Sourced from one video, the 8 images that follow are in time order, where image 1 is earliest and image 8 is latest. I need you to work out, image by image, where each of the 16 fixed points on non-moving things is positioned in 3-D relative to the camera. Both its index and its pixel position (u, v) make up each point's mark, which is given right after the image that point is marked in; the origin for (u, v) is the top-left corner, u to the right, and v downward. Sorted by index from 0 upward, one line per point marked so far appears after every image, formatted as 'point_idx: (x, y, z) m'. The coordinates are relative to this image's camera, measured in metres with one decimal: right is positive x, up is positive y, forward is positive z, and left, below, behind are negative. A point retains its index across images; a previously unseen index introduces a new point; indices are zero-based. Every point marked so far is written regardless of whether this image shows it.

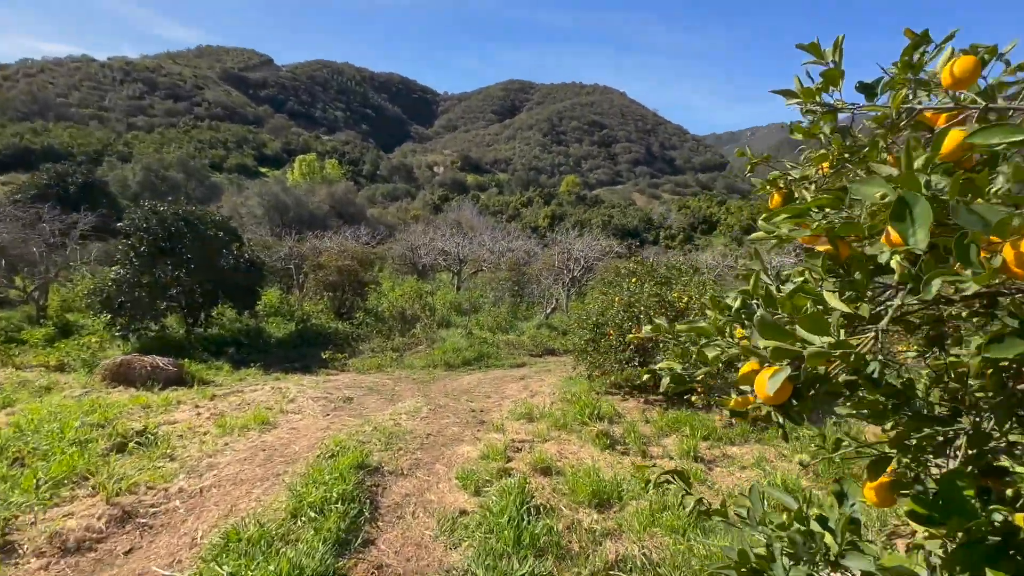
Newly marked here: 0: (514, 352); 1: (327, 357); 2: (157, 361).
0: (0.0, -1.2, +9.0) m
1: (-3.2, -1.2, +8.1) m
2: (-4.1, -0.8, +5.4) m
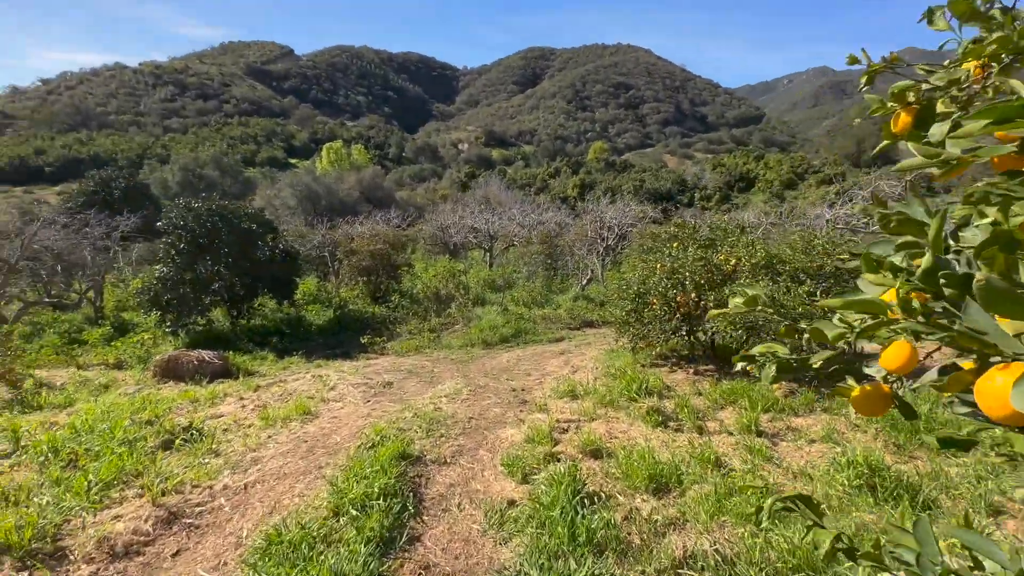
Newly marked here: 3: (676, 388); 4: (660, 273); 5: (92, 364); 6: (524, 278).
0: (+0.7, -0.7, +8.8) m
1: (-2.5, -1.0, +8.1) m
2: (-3.7, -0.8, +5.5) m
3: (+1.4, -0.9, +4.0) m
4: (+1.5, +0.1, +4.7) m
5: (-6.7, -1.2, +7.5) m
6: (+0.3, +0.3, +12.3) m
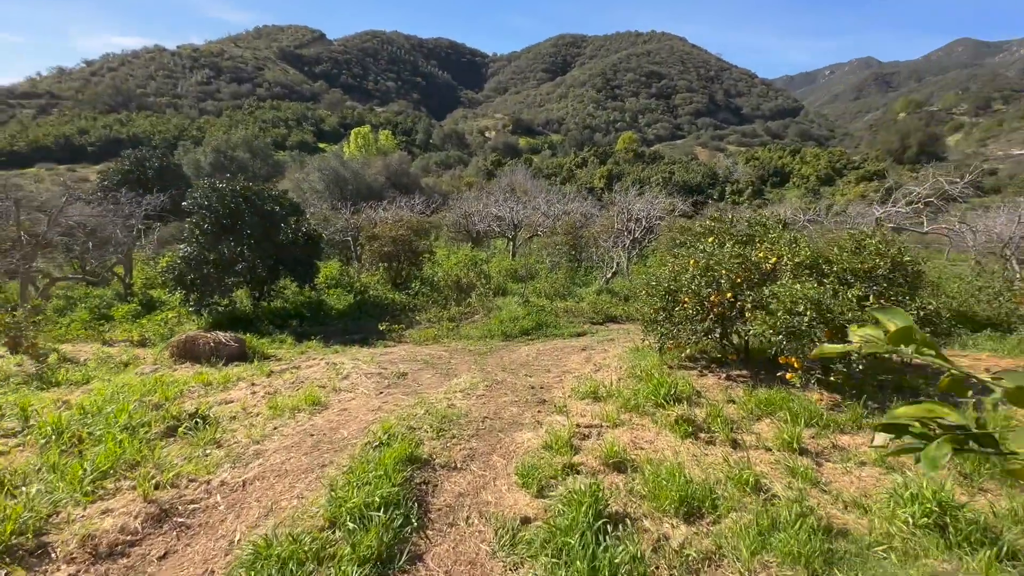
0: (+1.1, -0.6, +8.5) m
1: (-2.2, -0.7, +8.0) m
2: (-3.4, -0.6, +5.4) m
3: (+1.5, -0.8, +3.7) m
4: (+1.7, +0.2, +4.4) m
5: (-6.4, -0.8, +7.6) m
6: (+0.9, +0.5, +12.0) m
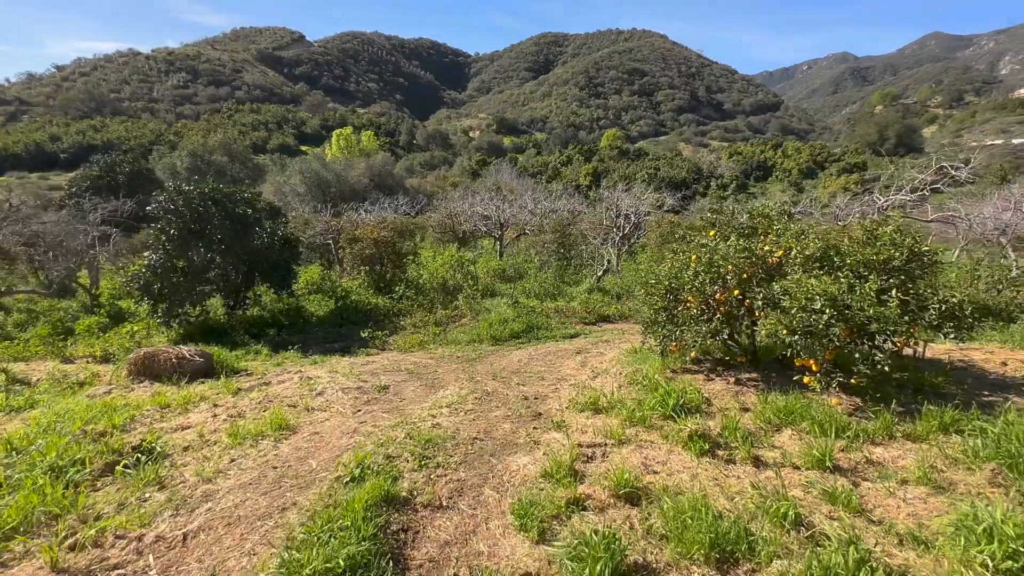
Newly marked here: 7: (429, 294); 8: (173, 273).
0: (+0.9, -0.6, +8.2) m
1: (-2.3, -0.8, +7.6) m
2: (-3.5, -0.7, +5.0) m
3: (+1.5, -0.8, +3.4) m
4: (+1.6, +0.2, +4.1) m
5: (-6.5, -1.0, +7.0) m
6: (+0.6, +0.5, +11.7) m
7: (-1.7, -0.1, +9.5) m
8: (-5.6, +0.2, +7.8) m
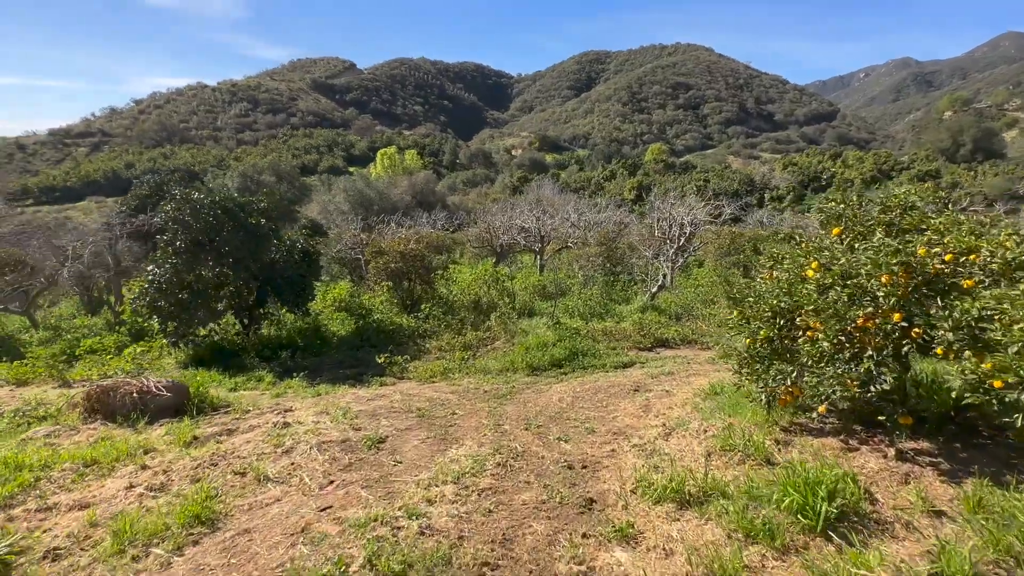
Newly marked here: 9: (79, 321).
0: (+1.5, -0.8, +6.9) m
1: (-1.8, -1.0, +6.6) m
2: (-3.2, -0.8, +4.1) m
3: (+1.6, -0.9, +2.1) m
4: (+1.8, +0.1, +2.8) m
5: (-6.0, -1.3, +6.4) m
6: (+1.5, +0.1, +10.5) m
7: (-1.0, -0.5, +8.5) m
8: (-5.0, 0.0, +7.1) m
9: (-9.4, -0.7, +10.3) m
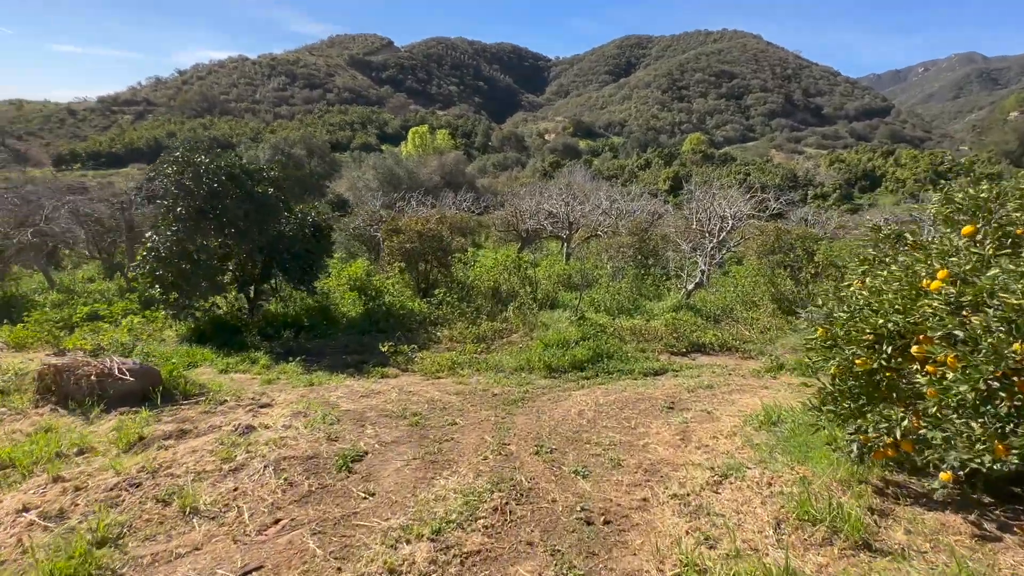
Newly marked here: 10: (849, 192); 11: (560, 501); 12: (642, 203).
0: (+1.8, -0.8, +6.2) m
1: (-1.6, -0.8, +6.1) m
2: (-3.1, -0.6, +3.6) m
3: (+1.6, -1.0, +1.3) m
4: (+1.9, 0.0, +2.0) m
5: (-5.8, -0.8, +6.1) m
6: (+2.0, +0.2, +9.7) m
7: (-0.6, -0.2, +7.9) m
8: (-4.7, +0.4, +6.7) m
9: (-9.0, +0.1, +10.1) m
10: (+14.3, +4.1, +19.5) m
11: (+0.2, -1.0, +2.3) m
12: (+4.1, +2.7, +14.6) m
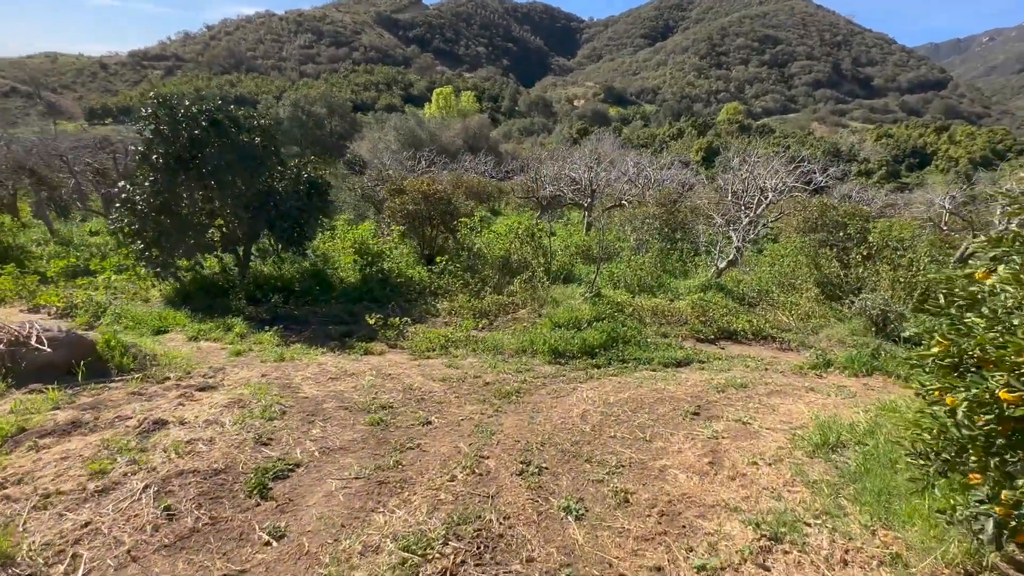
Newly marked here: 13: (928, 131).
0: (+1.8, -0.5, +5.4) m
1: (-1.5, -0.4, +5.5) m
2: (-3.2, -0.3, +3.1) m
3: (+1.4, -1.1, +0.6) m
4: (+1.8, 0.0, +1.2) m
5: (-5.7, -0.2, +5.7) m
6: (+2.2, +0.7, +8.8) m
7: (-0.5, +0.3, +7.2) m
8: (-4.6, +1.0, +6.1) m
9: (-8.7, +1.0, +9.7) m
10: (+15.2, +4.6, +17.8) m
11: (+0.1, -1.0, +1.6) m
12: (+4.7, +3.4, +13.5) m
13: (+17.4, +6.5, +19.1) m
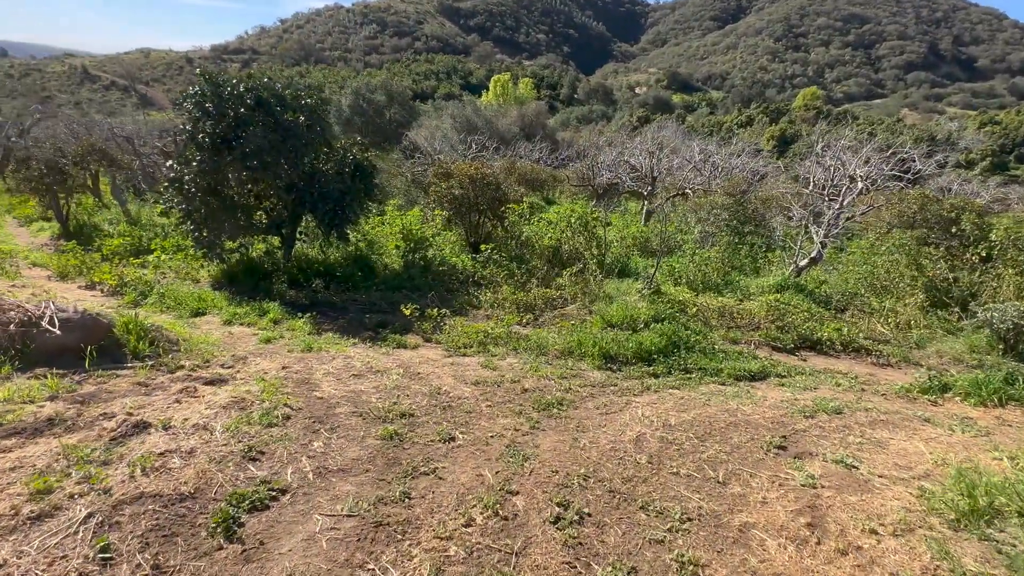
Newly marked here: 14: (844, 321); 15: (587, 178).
0: (+2.3, -0.5, +4.7) m
1: (-1.0, -0.3, +5.1) m
2: (-2.9, -0.1, +2.9) m
3: (+1.3, -1.1, 0.0) m
4: (+1.8, -0.1, +0.5) m
5: (-5.2, +0.1, +5.8) m
6: (+3.1, +0.8, +8.0) m
7: (+0.2, +0.4, +6.7) m
8: (-4.0, +1.2, +6.1) m
9: (-7.6, +1.5, +10.1) m
10: (+17.1, +4.4, +15.4) m
11: (+0.1, -1.0, +1.1) m
12: (+6.2, +3.5, +12.3) m
13: (+19.5, +6.2, +16.4) m
14: (+3.8, -0.4, +5.3) m
15: (+1.9, +3.0, +12.4) m
